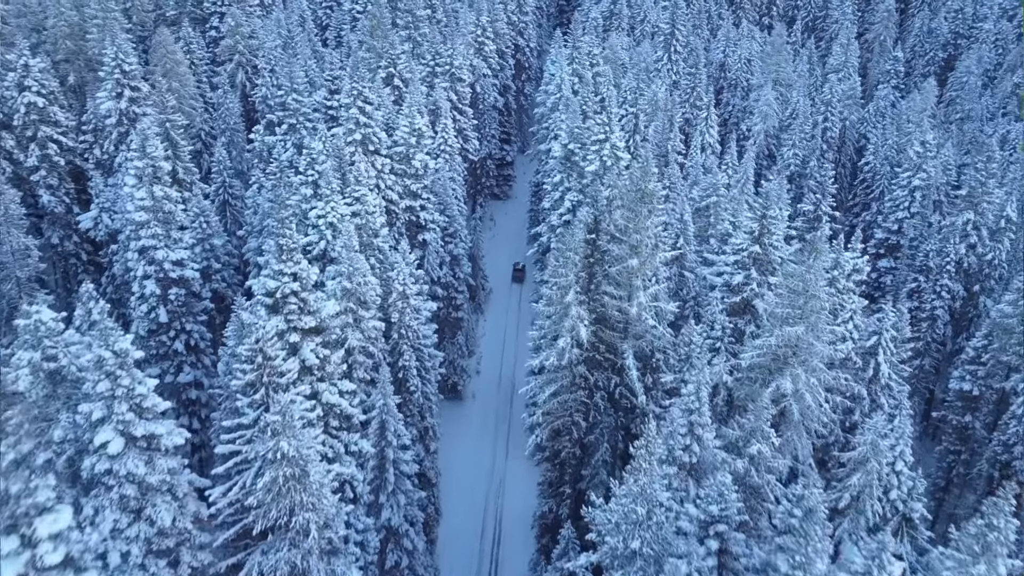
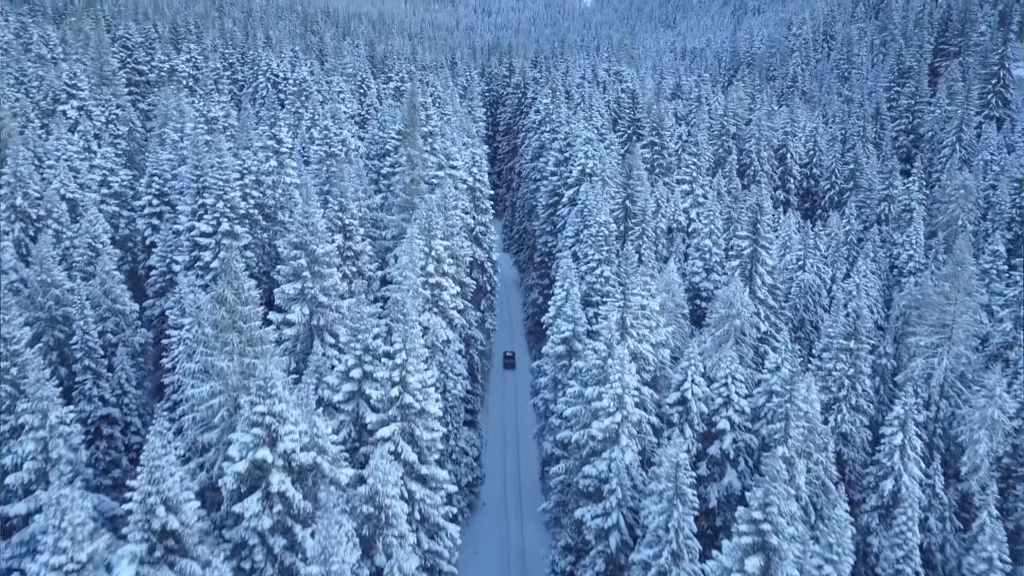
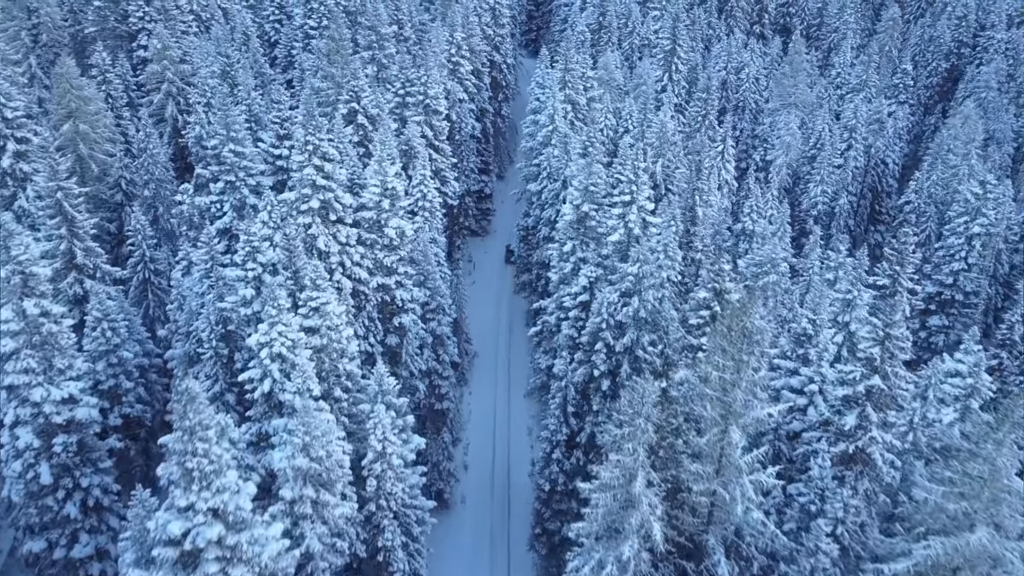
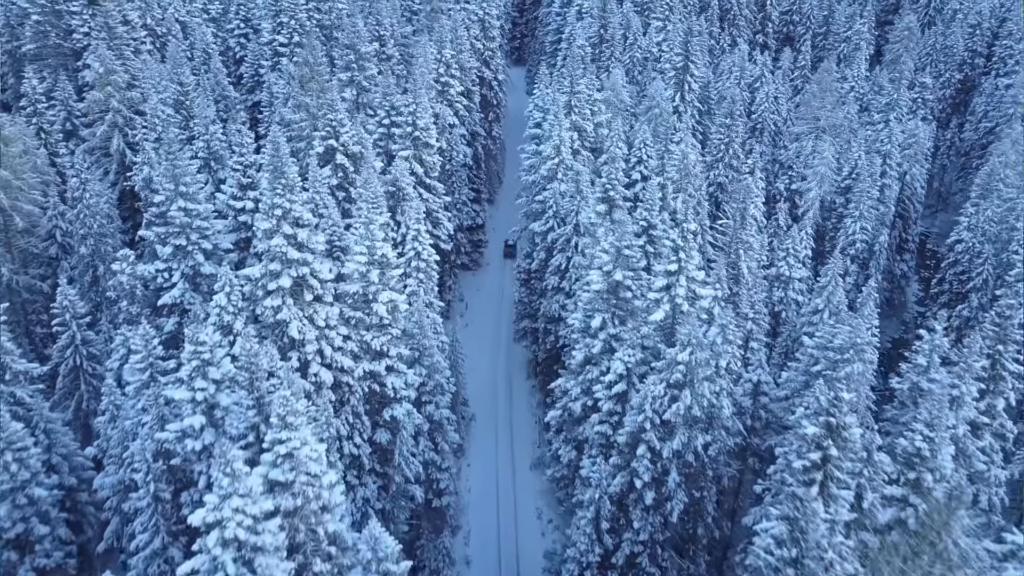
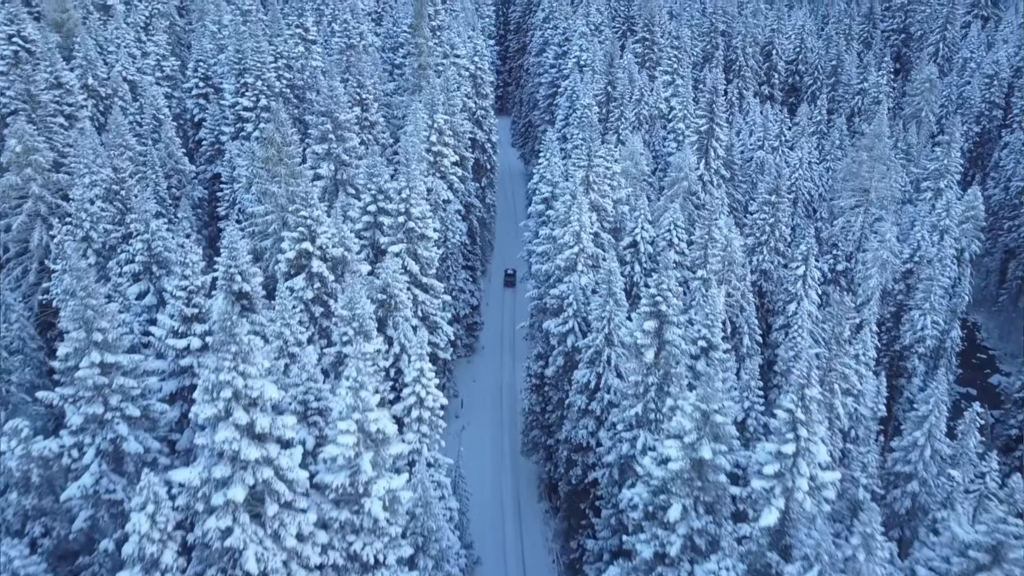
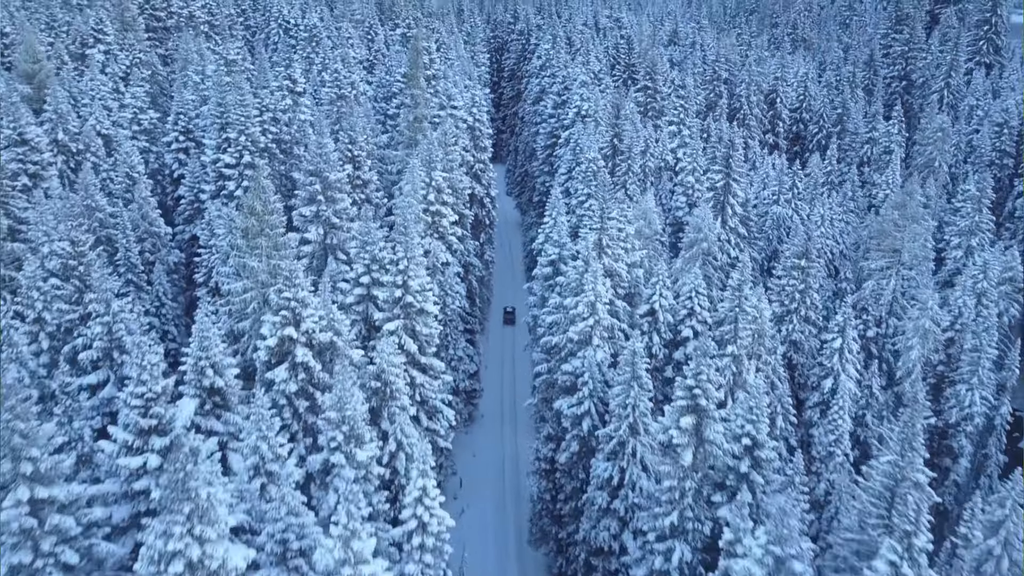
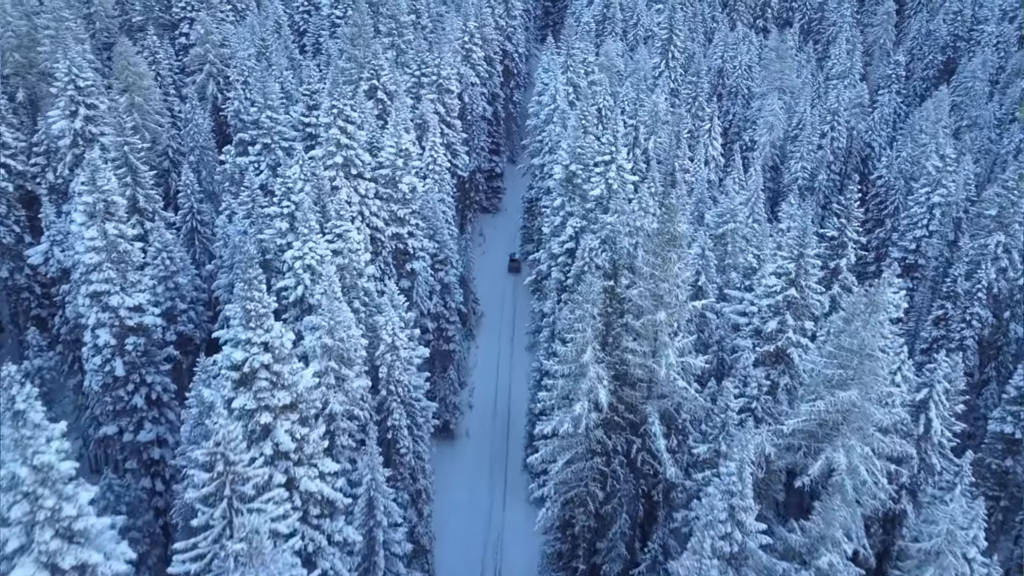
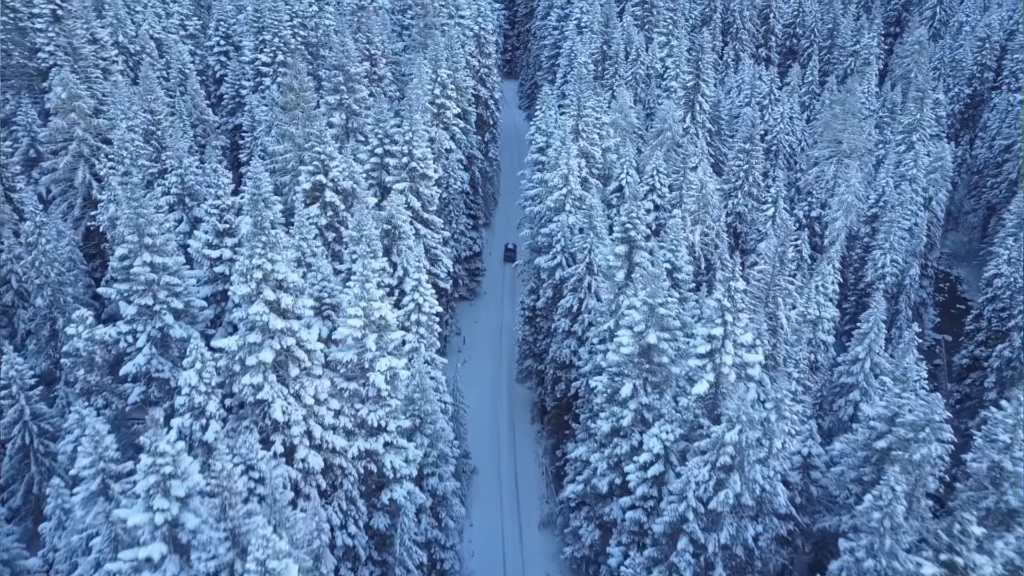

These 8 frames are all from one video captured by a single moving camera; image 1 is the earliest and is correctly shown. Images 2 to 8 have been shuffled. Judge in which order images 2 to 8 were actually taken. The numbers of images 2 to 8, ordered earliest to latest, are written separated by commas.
7, 3, 4, 8, 5, 6, 2
